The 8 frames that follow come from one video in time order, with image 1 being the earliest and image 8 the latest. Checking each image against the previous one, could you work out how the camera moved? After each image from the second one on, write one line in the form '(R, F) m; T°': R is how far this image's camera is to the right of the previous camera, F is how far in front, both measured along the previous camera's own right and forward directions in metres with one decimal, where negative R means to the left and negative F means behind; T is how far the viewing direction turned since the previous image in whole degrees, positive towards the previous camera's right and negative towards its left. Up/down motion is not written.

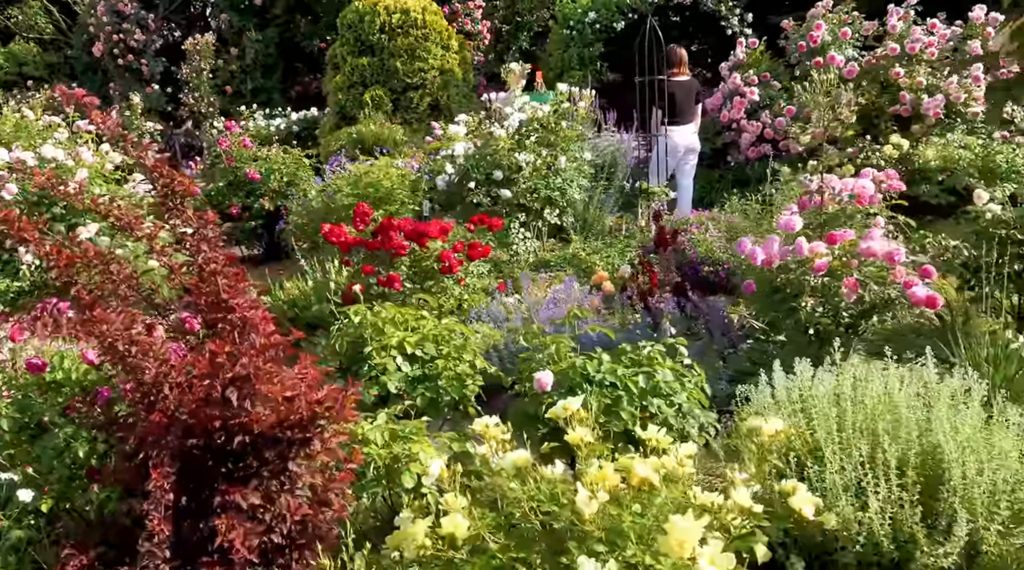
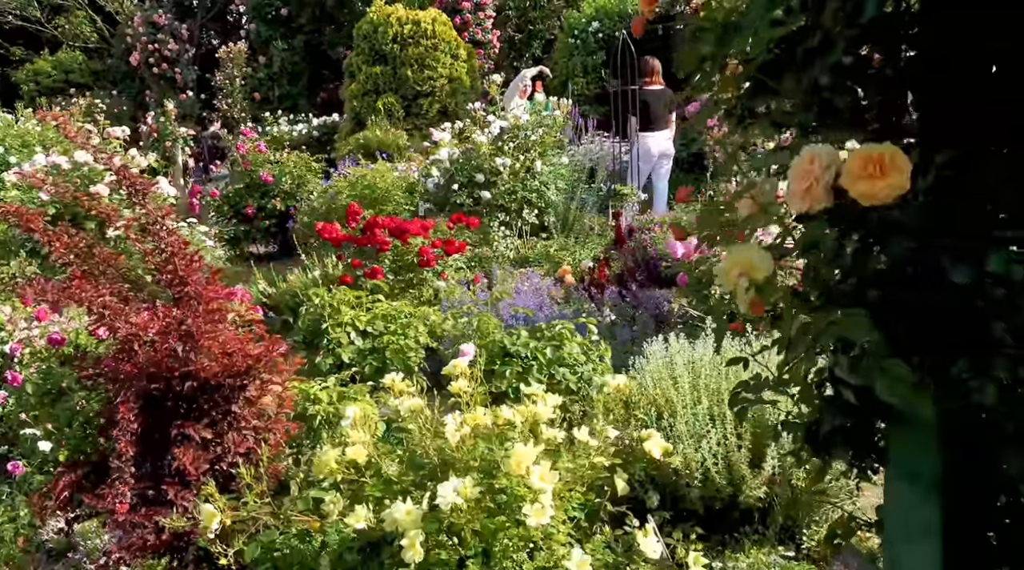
(+0.4, -0.6) m; -2°
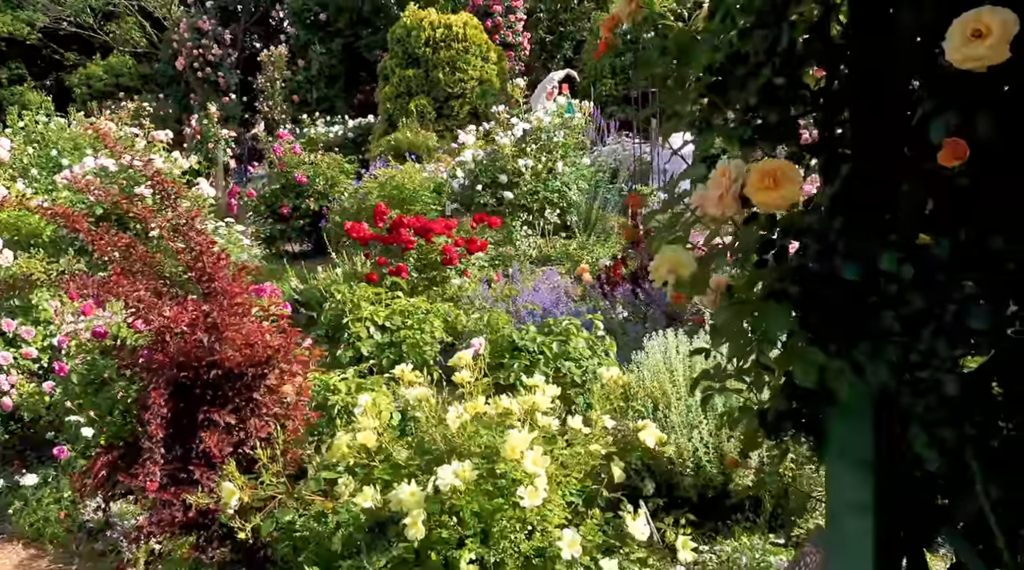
(+0.1, -0.2) m; -2°
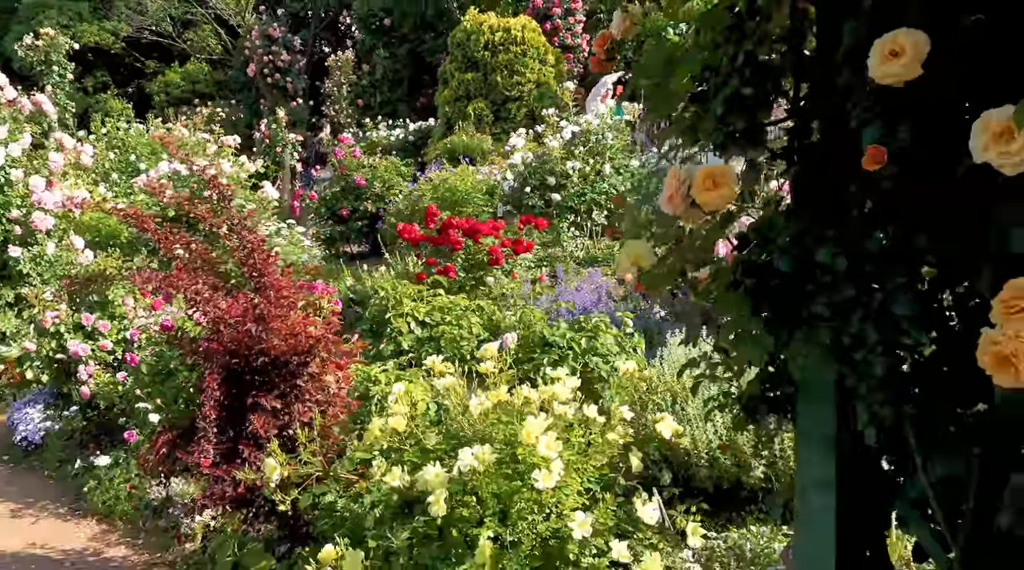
(+0.1, -0.2) m; -3°
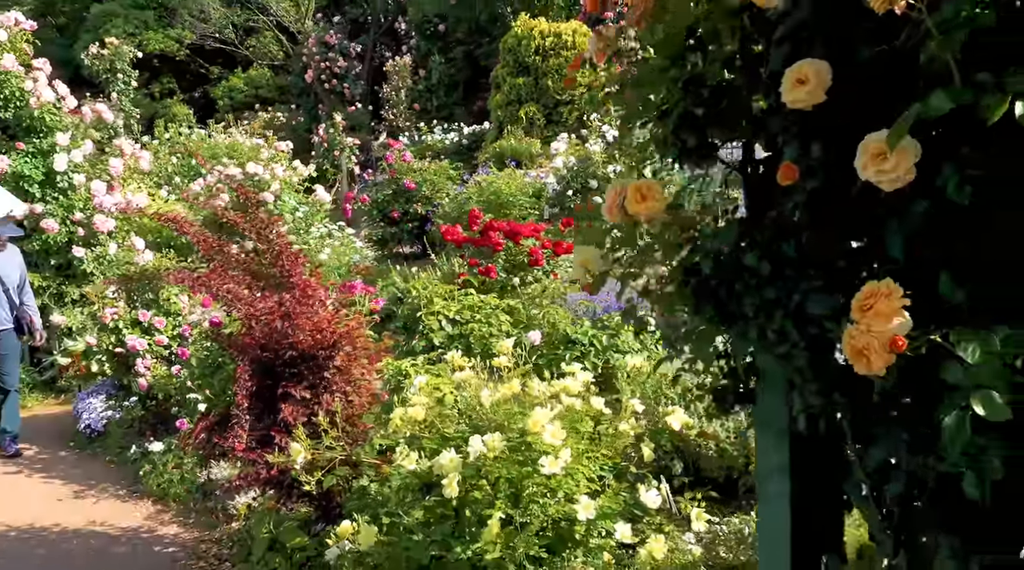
(+0.1, -0.2) m; -3°
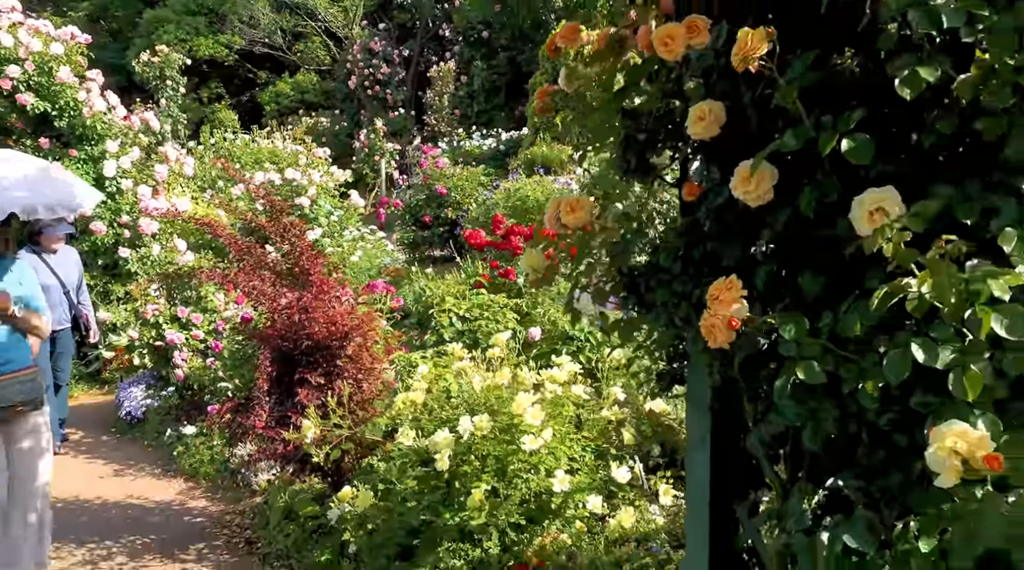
(+0.2, -0.4) m; -2°
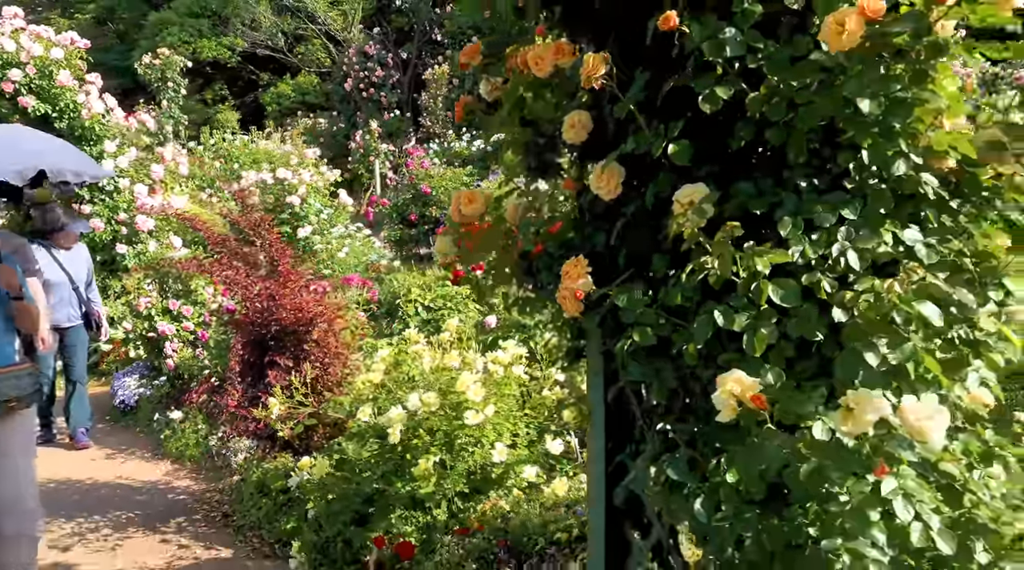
(+0.2, -0.3) m; 0°
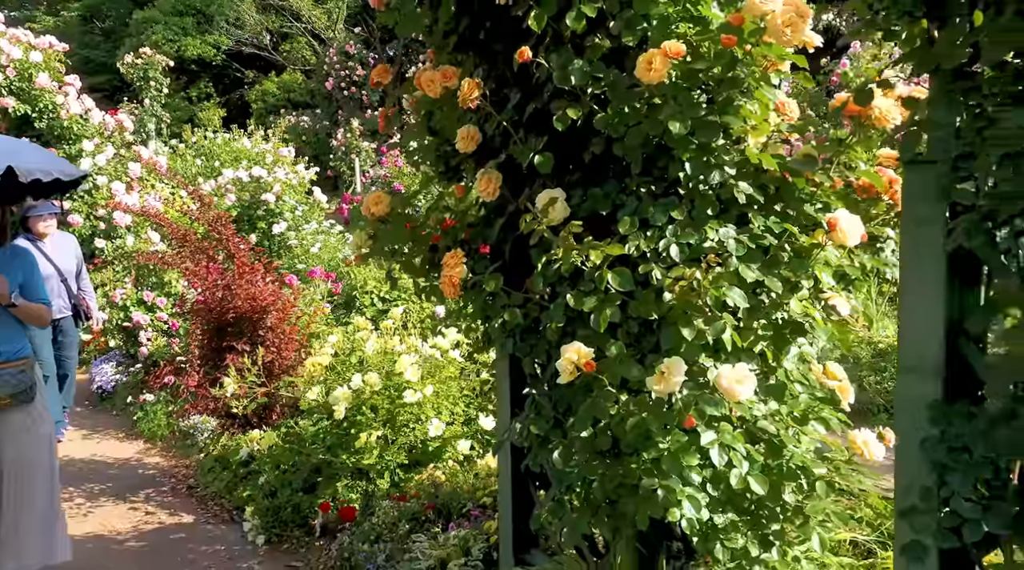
(+0.2, -0.4) m; 0°
